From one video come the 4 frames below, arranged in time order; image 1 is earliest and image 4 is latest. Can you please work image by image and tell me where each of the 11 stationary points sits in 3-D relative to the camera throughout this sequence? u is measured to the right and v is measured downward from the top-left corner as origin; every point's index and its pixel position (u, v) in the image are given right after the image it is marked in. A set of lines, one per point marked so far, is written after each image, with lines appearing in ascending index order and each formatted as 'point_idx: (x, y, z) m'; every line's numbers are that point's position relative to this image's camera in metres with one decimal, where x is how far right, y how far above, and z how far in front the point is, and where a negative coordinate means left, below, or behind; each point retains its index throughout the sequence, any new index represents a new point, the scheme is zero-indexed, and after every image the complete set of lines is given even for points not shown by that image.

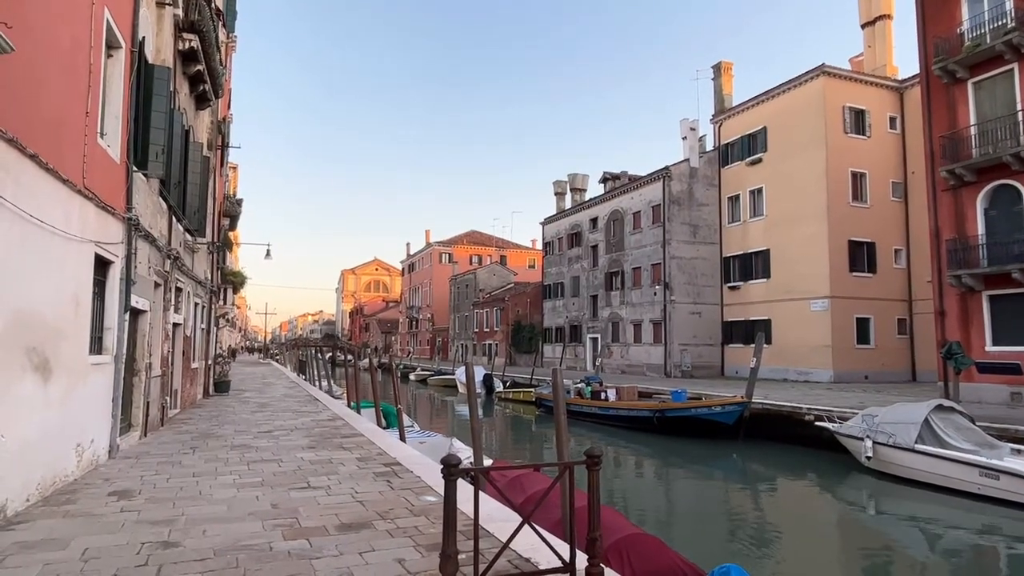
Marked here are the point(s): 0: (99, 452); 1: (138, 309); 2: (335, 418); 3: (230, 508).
0: (-5.4, -2.2, +8.4) m
1: (-6.1, -0.4, +10.3) m
2: (-3.9, -2.8, +14.0) m
3: (-2.7, -2.1, +6.2) m
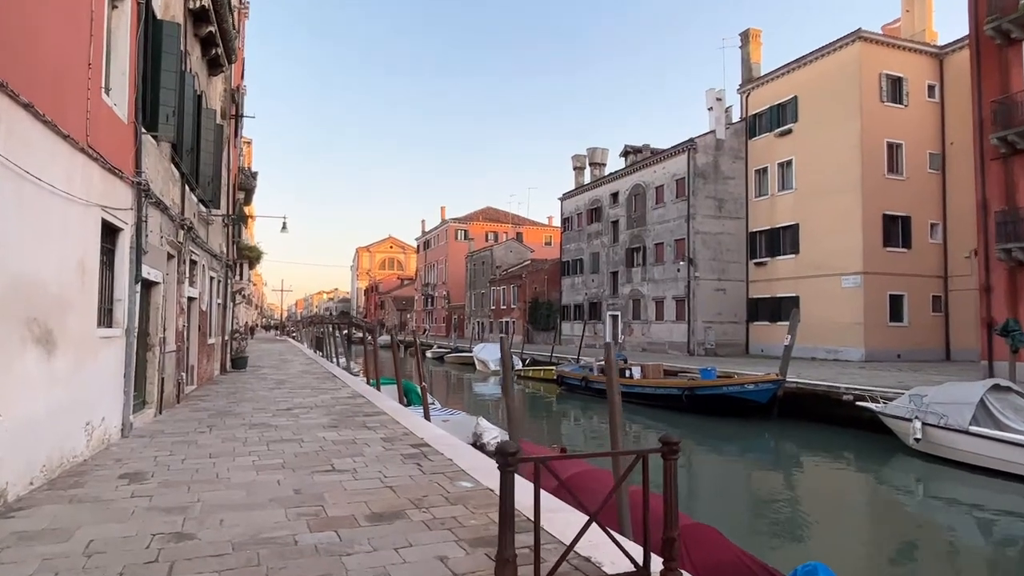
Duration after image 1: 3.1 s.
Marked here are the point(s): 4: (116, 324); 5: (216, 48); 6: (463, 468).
0: (-5.0, -1.8, +7.9) m
1: (-5.6, +0.1, +9.8) m
2: (-3.3, -2.3, +13.5) m
3: (-2.3, -1.8, +5.7) m
4: (-5.1, -0.5, +8.3) m
5: (-6.8, +5.5, +14.6) m
6: (-0.5, -1.9, +6.7) m
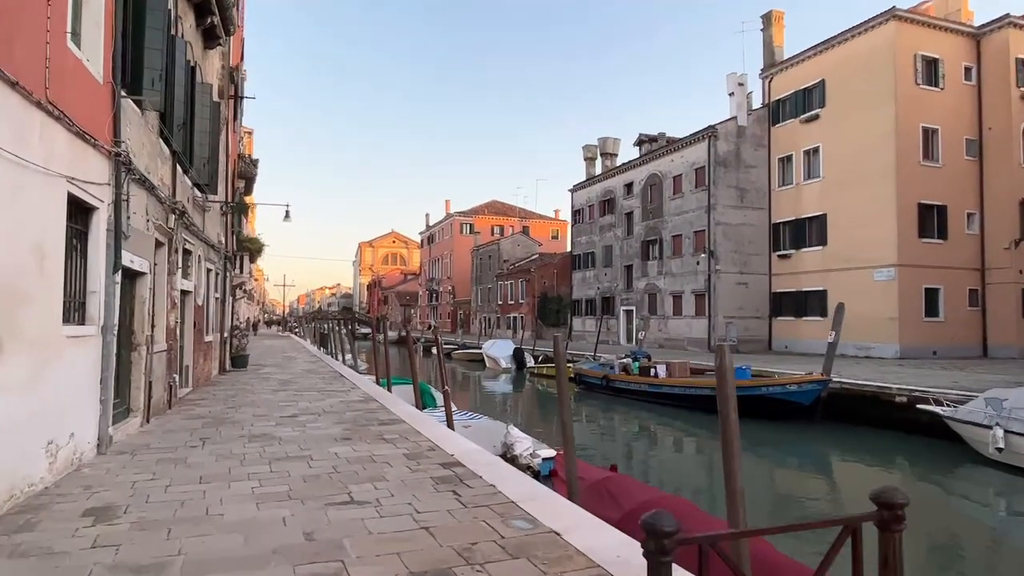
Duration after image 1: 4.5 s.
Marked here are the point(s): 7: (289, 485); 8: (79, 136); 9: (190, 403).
0: (-4.5, -1.7, +6.7) m
1: (-5.0, +0.2, +8.5) m
2: (-2.8, -2.1, +12.2) m
3: (-1.8, -1.7, +4.4) m
4: (-4.6, -0.4, +7.0) m
5: (-6.2, +5.6, +13.3) m
6: (0.0, -1.8, +5.4) m
7: (-2.1, -1.8, +5.9) m
8: (-4.3, +1.5, +6.4) m
9: (-5.7, -2.0, +11.3) m
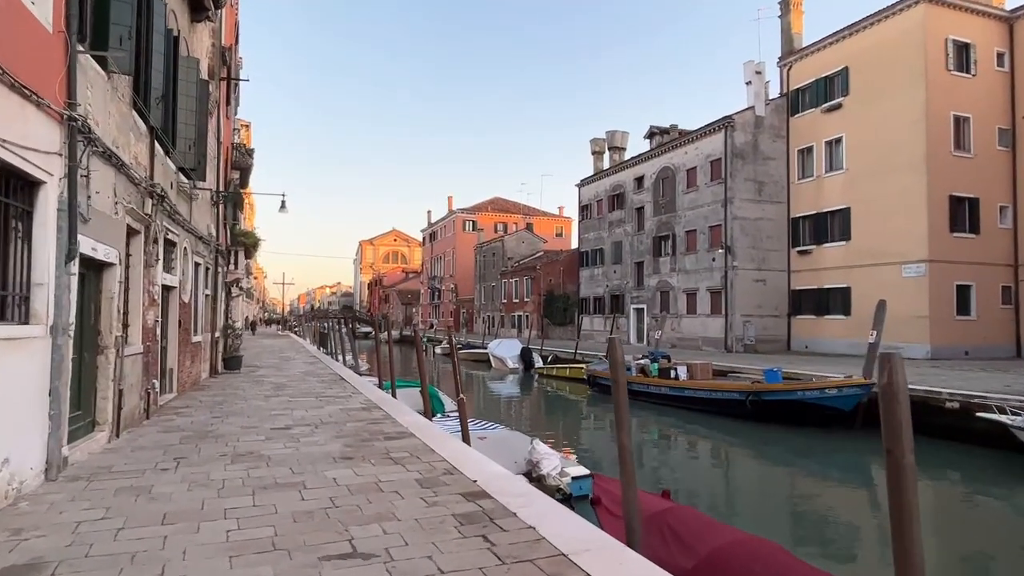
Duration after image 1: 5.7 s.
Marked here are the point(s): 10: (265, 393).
0: (-4.1, -1.6, +5.4) m
1: (-4.7, +0.3, +7.2) m
2: (-2.4, -2.0, +11.0) m
3: (-1.5, -1.7, +3.1) m
4: (-4.3, -0.3, +5.8) m
5: (-5.9, +5.7, +12.0) m
6: (+0.3, -1.7, +4.2) m
7: (-1.7, -1.7, +4.7) m
8: (-4.0, +1.6, +5.2) m
9: (-5.3, -2.0, +10.0) m
10: (-5.0, -2.1, +13.0) m
